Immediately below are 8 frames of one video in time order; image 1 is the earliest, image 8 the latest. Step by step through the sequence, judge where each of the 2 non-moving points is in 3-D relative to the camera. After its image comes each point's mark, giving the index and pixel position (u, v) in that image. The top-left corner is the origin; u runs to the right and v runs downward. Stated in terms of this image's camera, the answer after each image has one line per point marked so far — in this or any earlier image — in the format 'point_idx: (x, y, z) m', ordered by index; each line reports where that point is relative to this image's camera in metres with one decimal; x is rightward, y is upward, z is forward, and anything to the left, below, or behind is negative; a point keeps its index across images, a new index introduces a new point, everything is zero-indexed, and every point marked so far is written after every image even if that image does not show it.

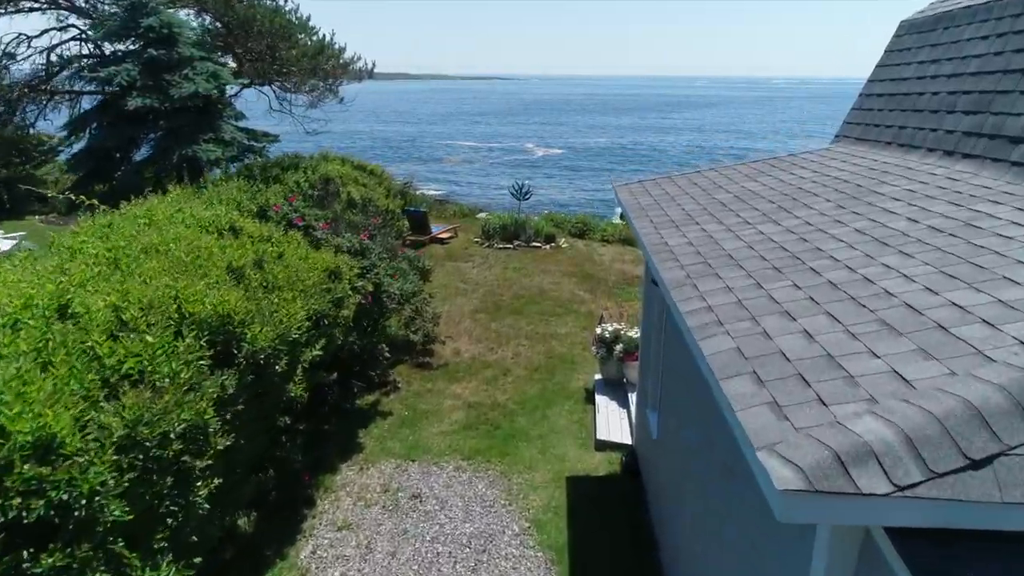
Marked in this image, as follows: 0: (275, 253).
0: (-1.2, +0.2, +6.1) m
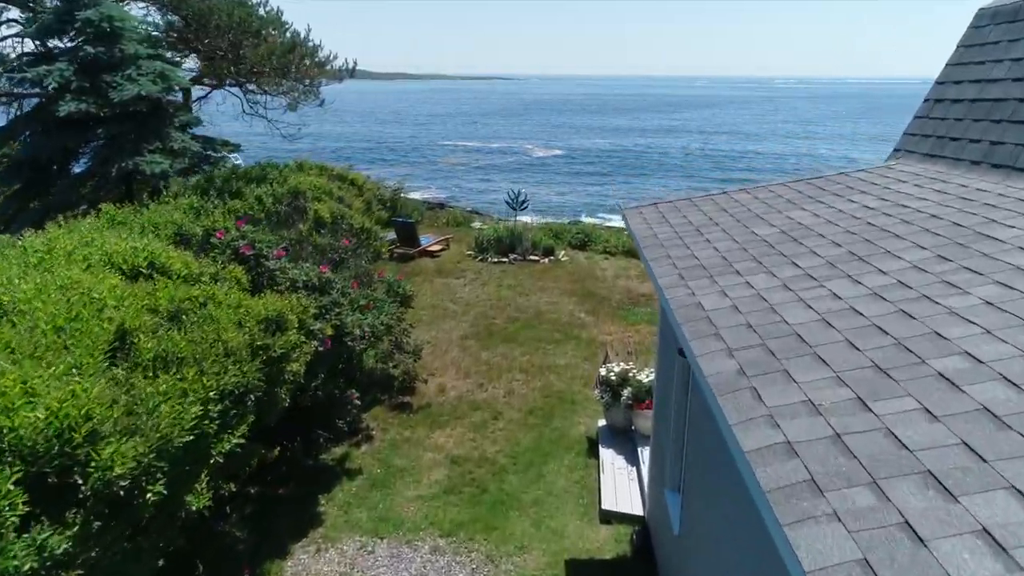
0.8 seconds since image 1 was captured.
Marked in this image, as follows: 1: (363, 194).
0: (-1.2, -0.1, +4.8) m
1: (-1.7, +1.1, +14.0) m
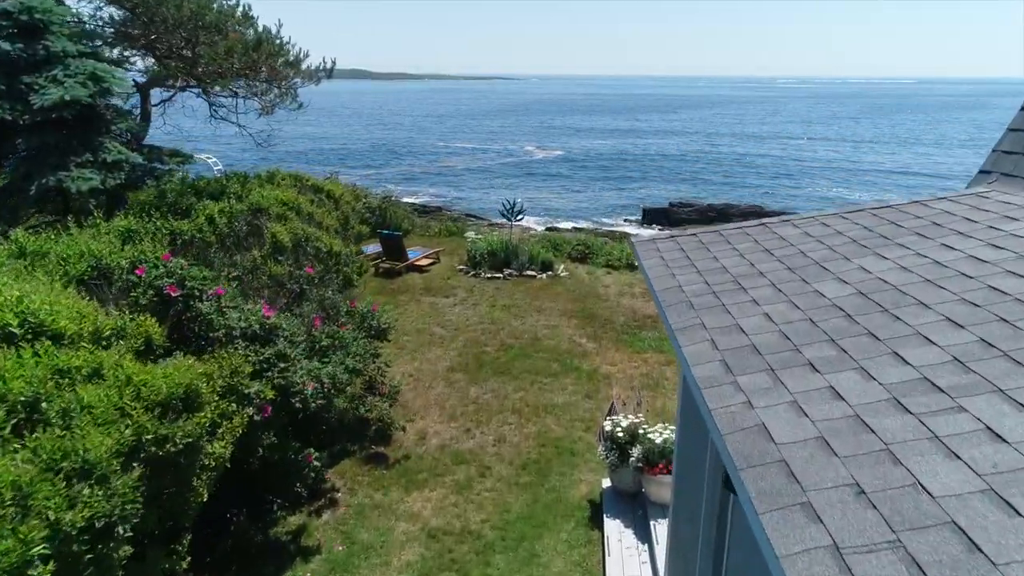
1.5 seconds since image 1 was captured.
0: (-1.3, -0.3, +3.5) m
1: (-1.7, +0.8, +12.8) m
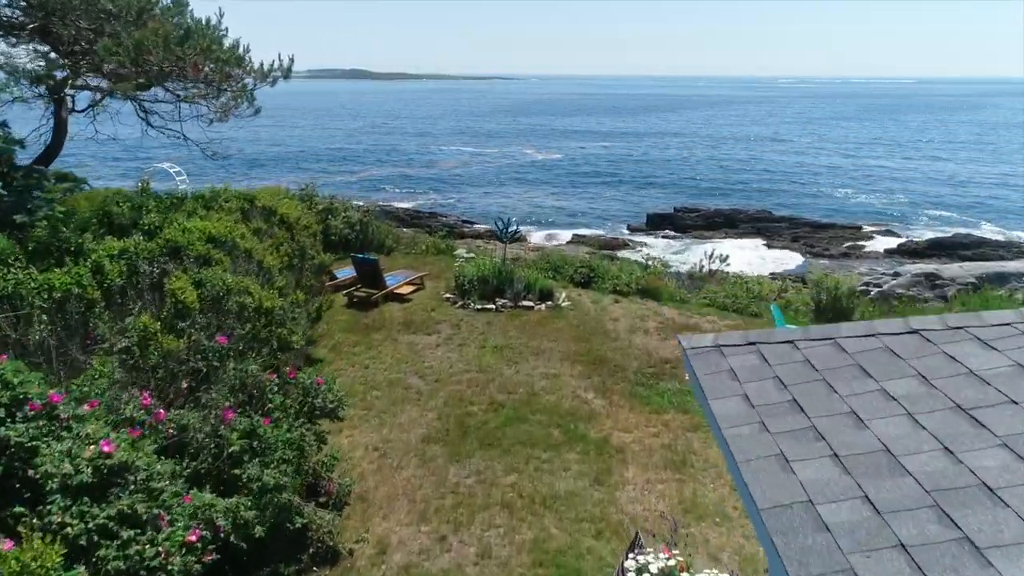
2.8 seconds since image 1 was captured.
0: (-1.4, -0.6, +1.5) m
1: (-1.8, +0.5, +10.7) m
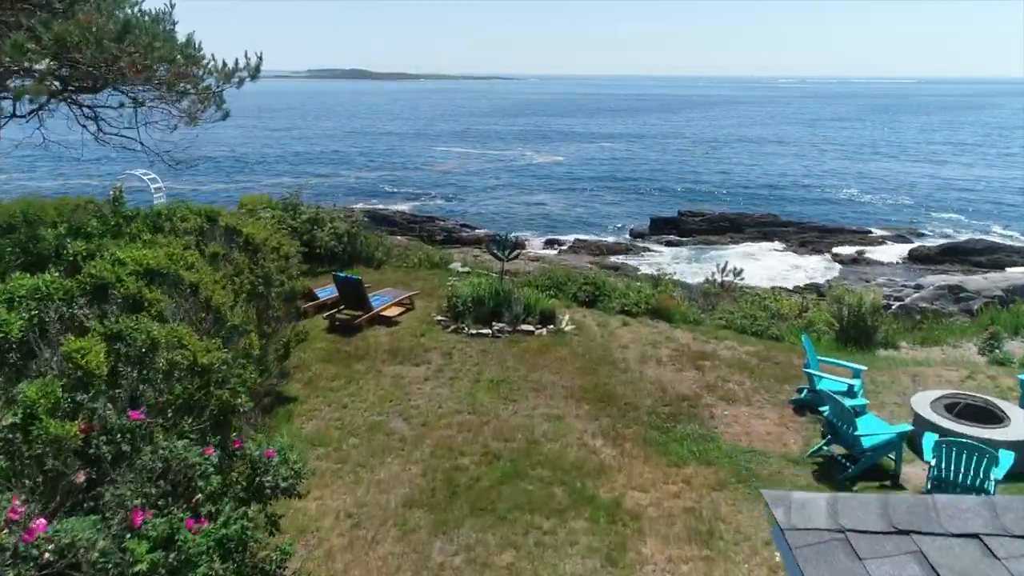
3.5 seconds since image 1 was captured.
0: (-1.4, -0.9, +0.2) m
1: (-1.8, +0.3, +9.5) m
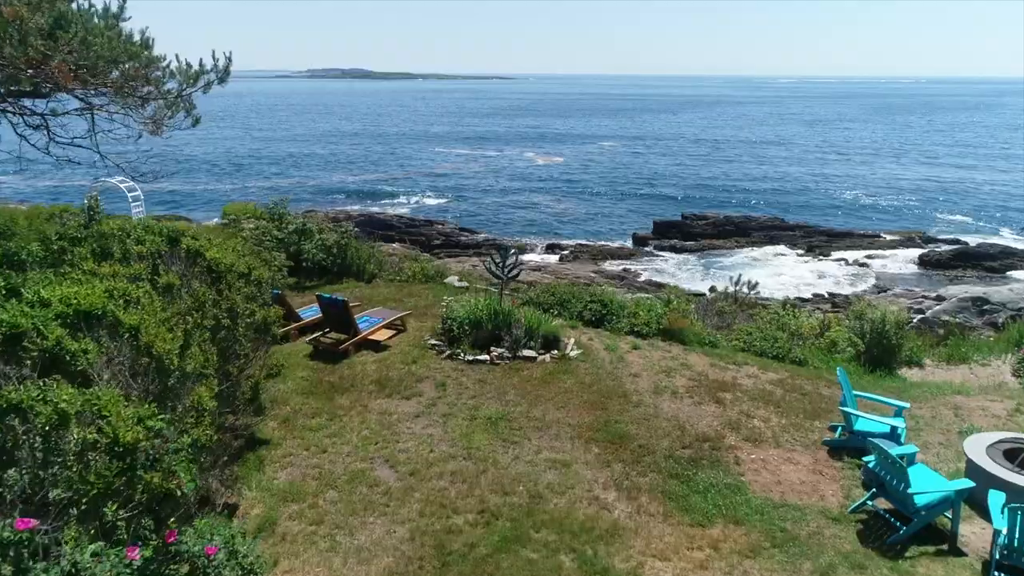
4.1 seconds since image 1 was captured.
0: (-1.4, -1.1, -0.8) m
1: (-1.8, +0.1, +8.4) m
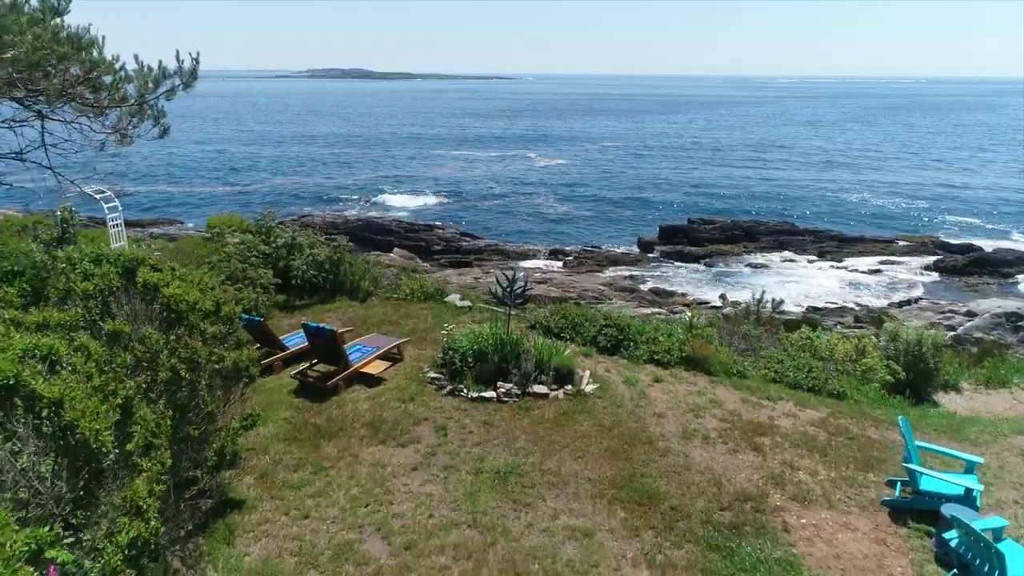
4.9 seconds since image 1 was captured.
0: (-1.3, -1.3, -2.0) m
1: (-1.8, -0.1, +7.3) m
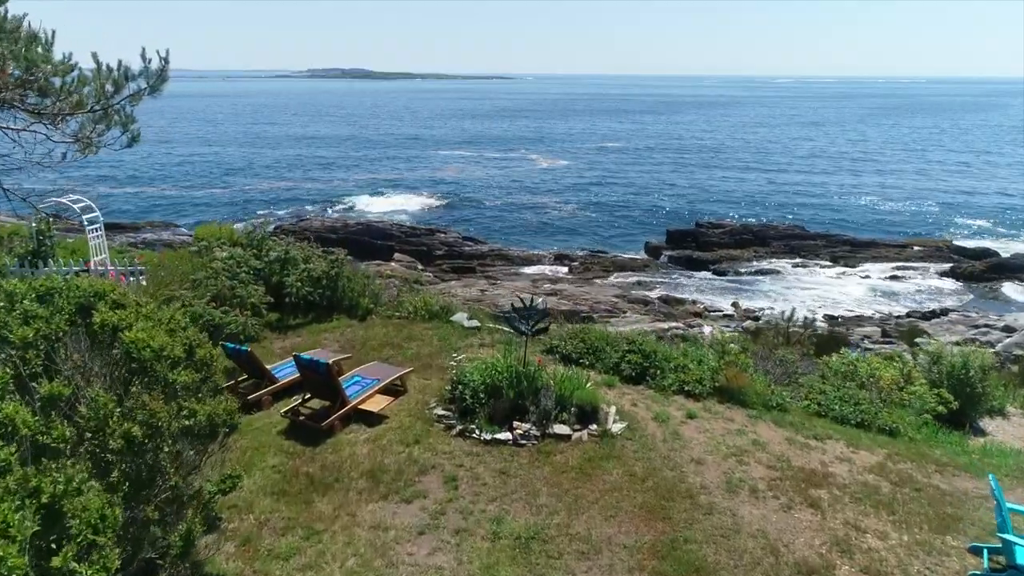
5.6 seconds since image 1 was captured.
0: (-1.2, -1.5, -3.1) m
1: (-1.6, -0.3, +6.2) m
